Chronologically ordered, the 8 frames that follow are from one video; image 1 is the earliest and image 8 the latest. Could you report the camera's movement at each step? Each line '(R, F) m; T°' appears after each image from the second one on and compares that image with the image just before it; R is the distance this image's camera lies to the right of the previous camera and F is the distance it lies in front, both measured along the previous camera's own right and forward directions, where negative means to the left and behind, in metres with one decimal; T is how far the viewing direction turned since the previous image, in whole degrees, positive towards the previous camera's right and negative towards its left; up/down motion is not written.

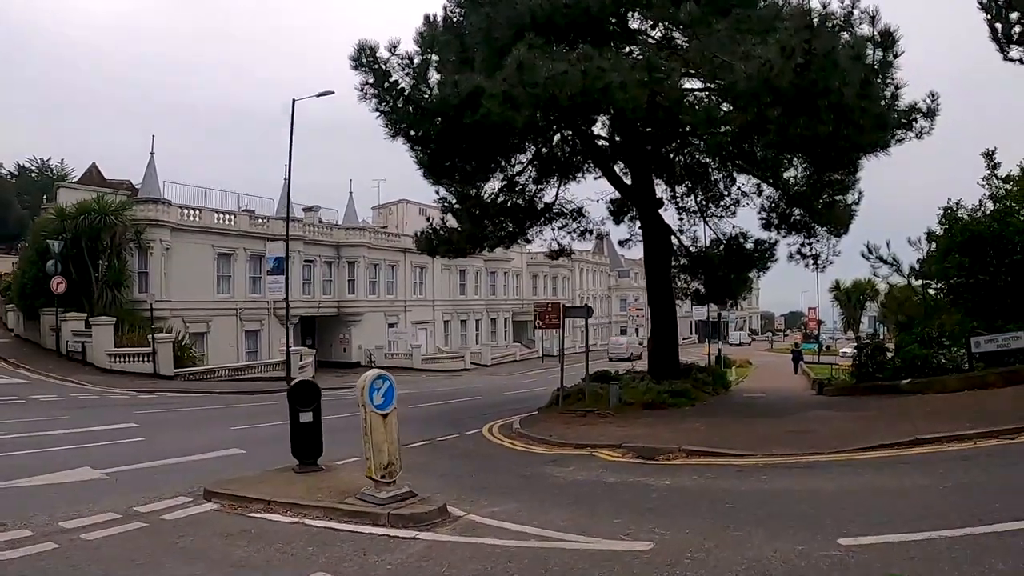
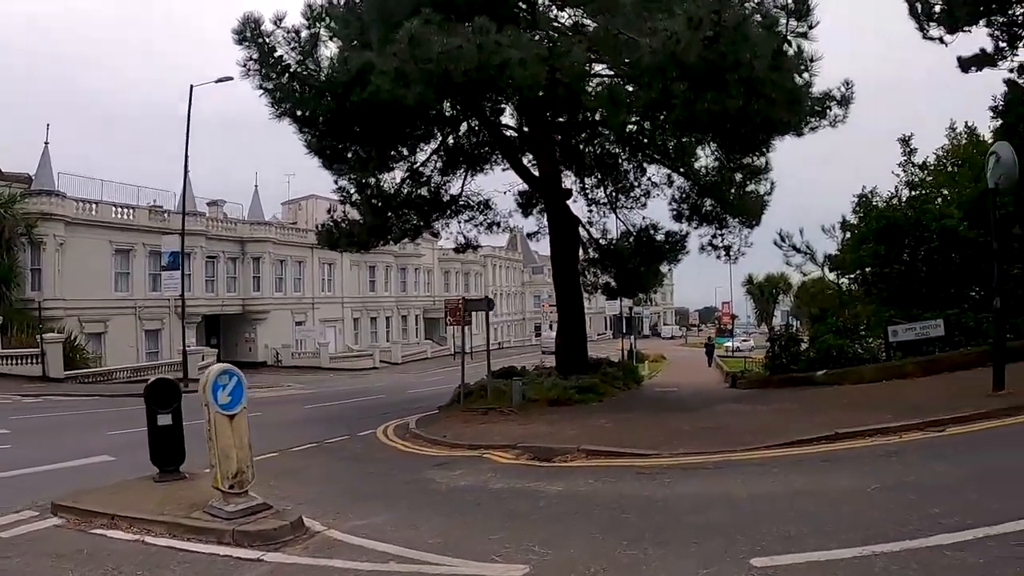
(+0.2, +0.8) m; +3°
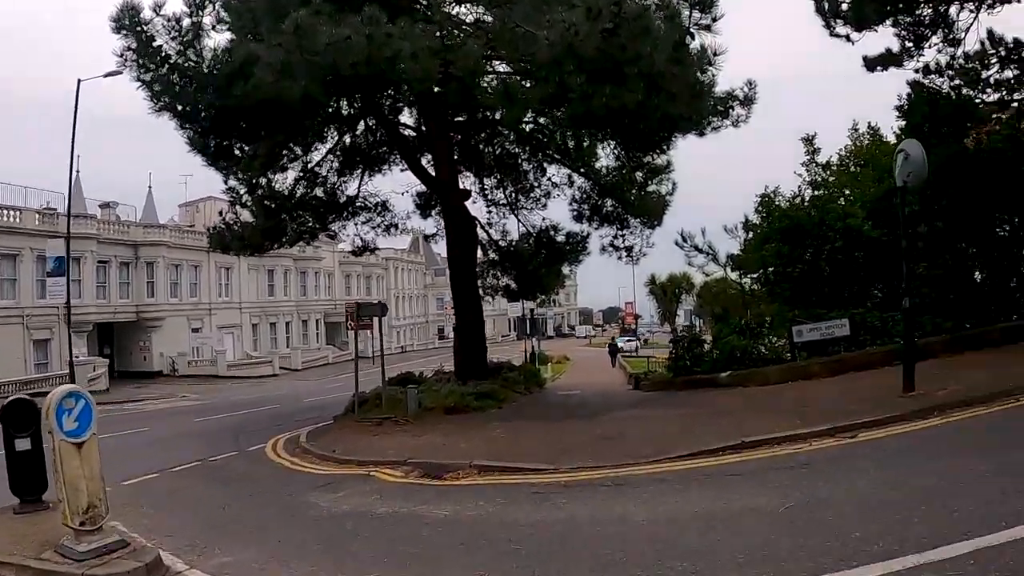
(+0.1, +0.5) m; +4°
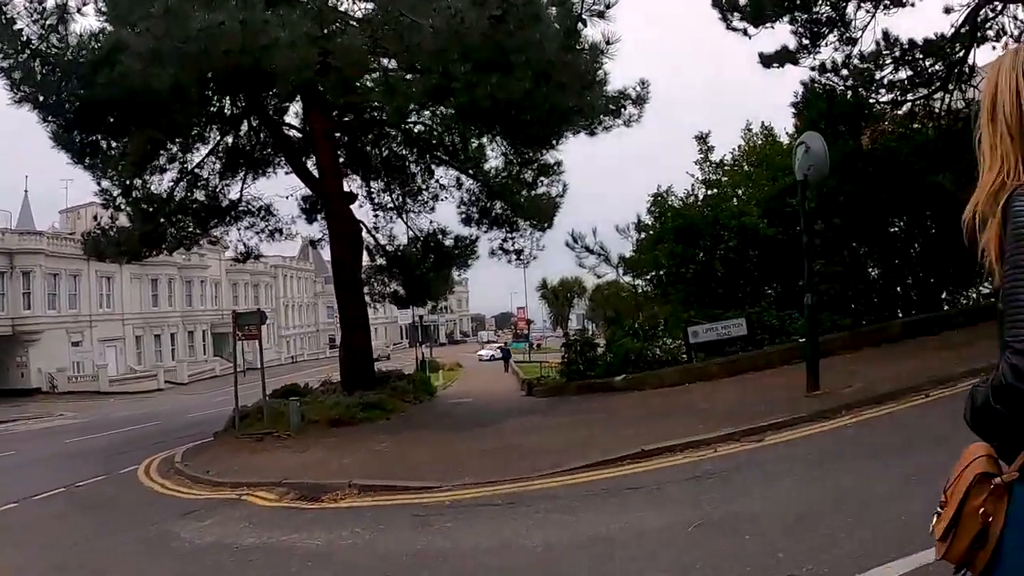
(+0.1, +0.6) m; +4°
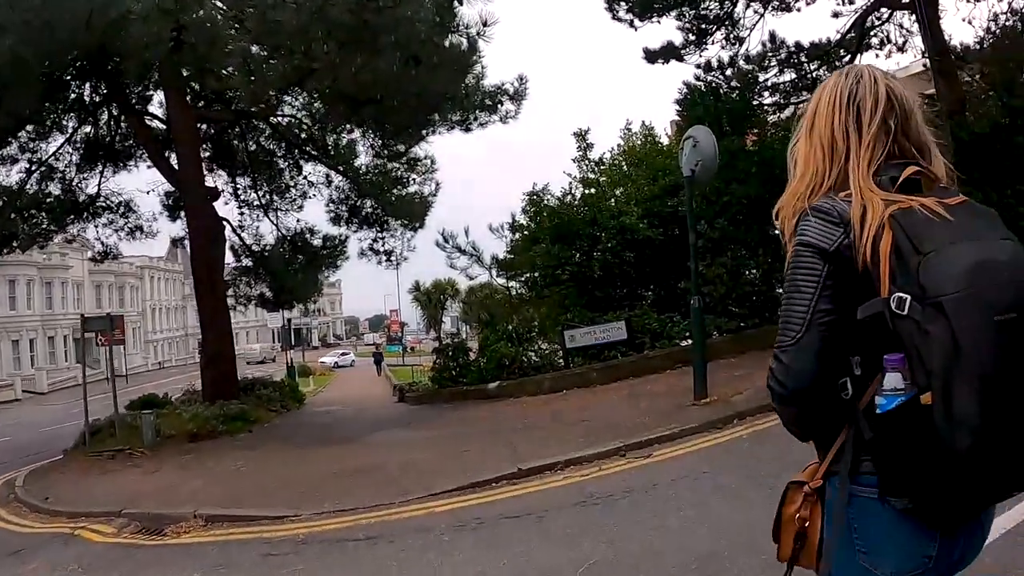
(0.0, +0.7) m; +5°
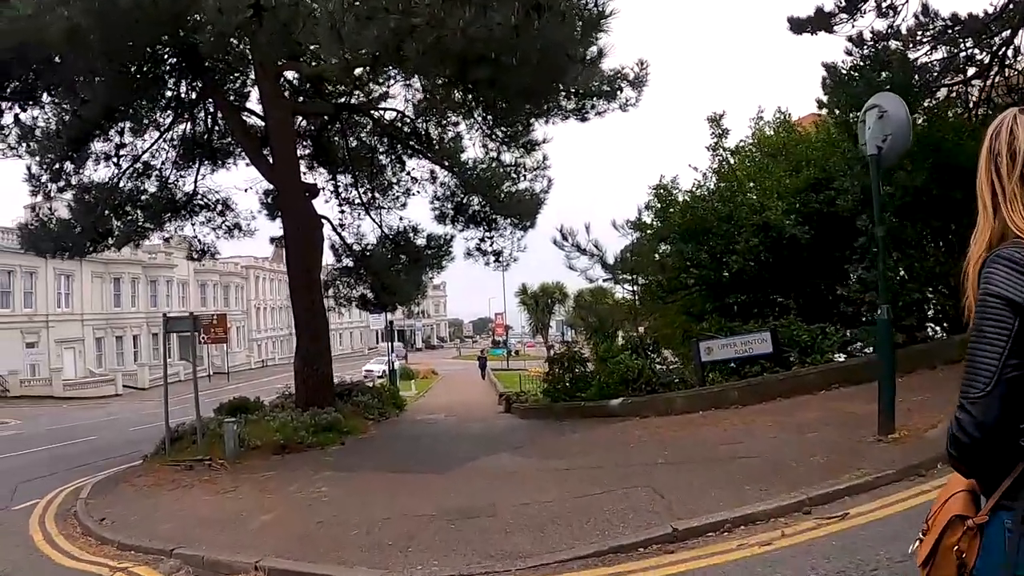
(-0.2, +1.5) m; -4°
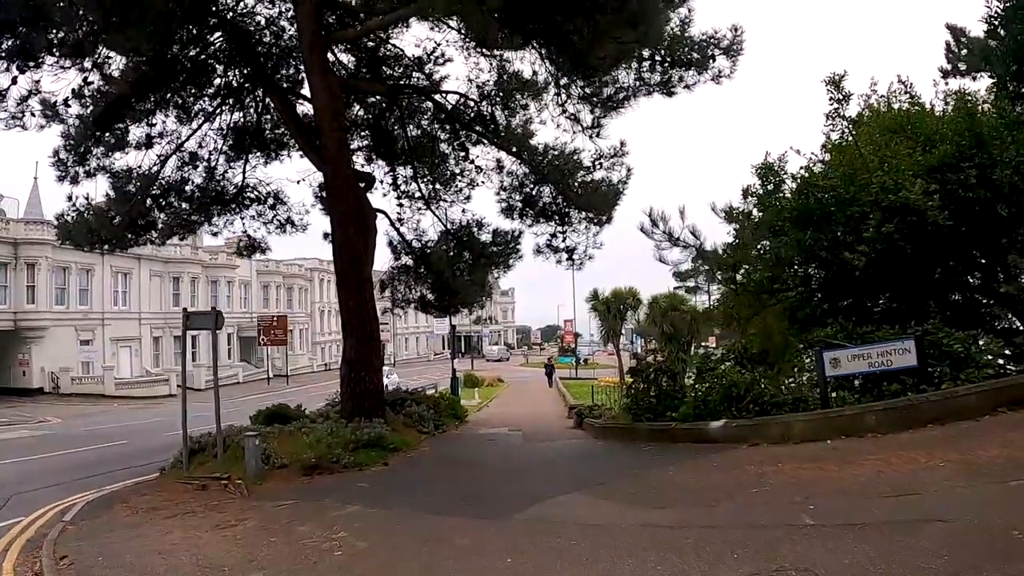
(-0.1, +2.0) m; -3°
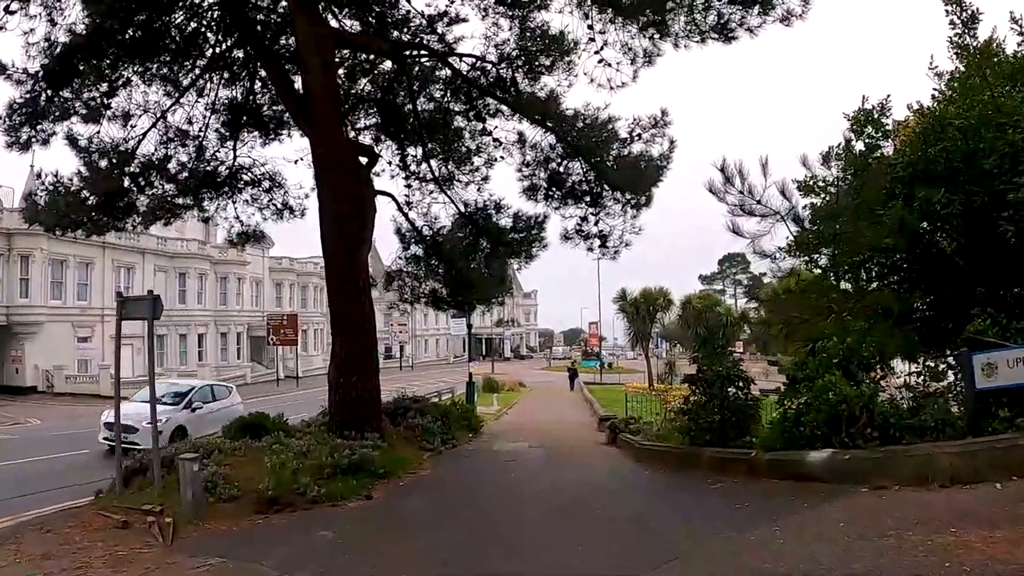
(0.0, +2.5) m; -1°
